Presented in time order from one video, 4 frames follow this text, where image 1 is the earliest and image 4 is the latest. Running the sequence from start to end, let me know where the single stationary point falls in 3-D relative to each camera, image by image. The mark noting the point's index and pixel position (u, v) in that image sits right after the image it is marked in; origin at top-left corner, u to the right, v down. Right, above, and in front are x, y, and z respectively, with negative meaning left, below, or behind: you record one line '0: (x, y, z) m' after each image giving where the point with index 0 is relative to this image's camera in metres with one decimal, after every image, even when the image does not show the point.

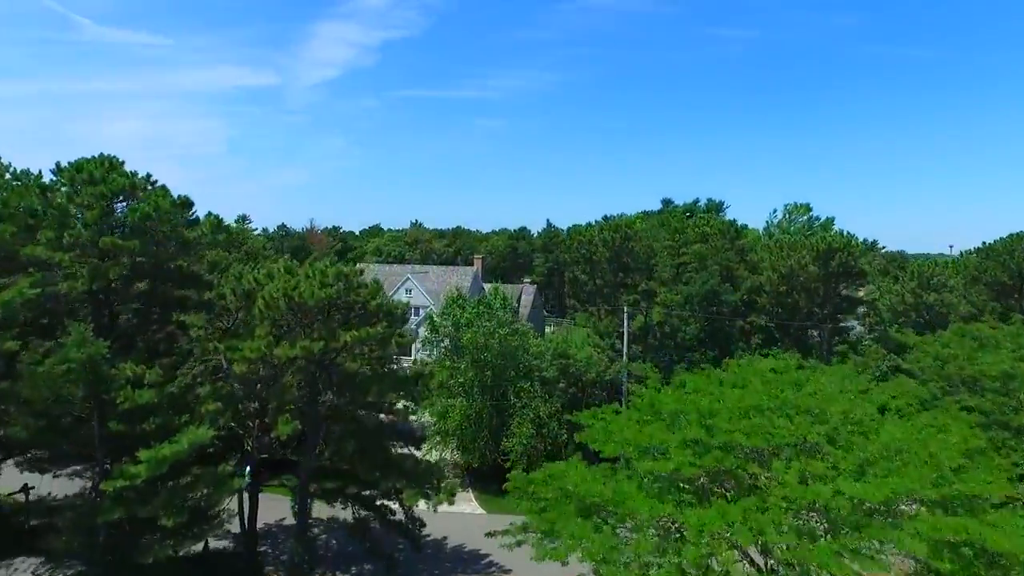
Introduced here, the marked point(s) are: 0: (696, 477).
0: (+3.2, -3.3, +11.4) m
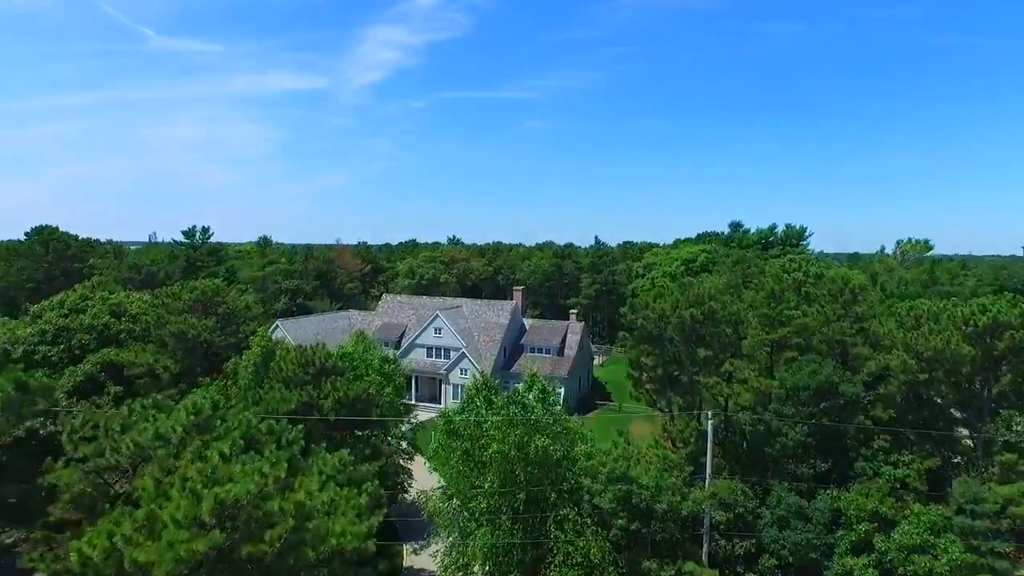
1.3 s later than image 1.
0: (+3.4, -6.0, +4.6) m
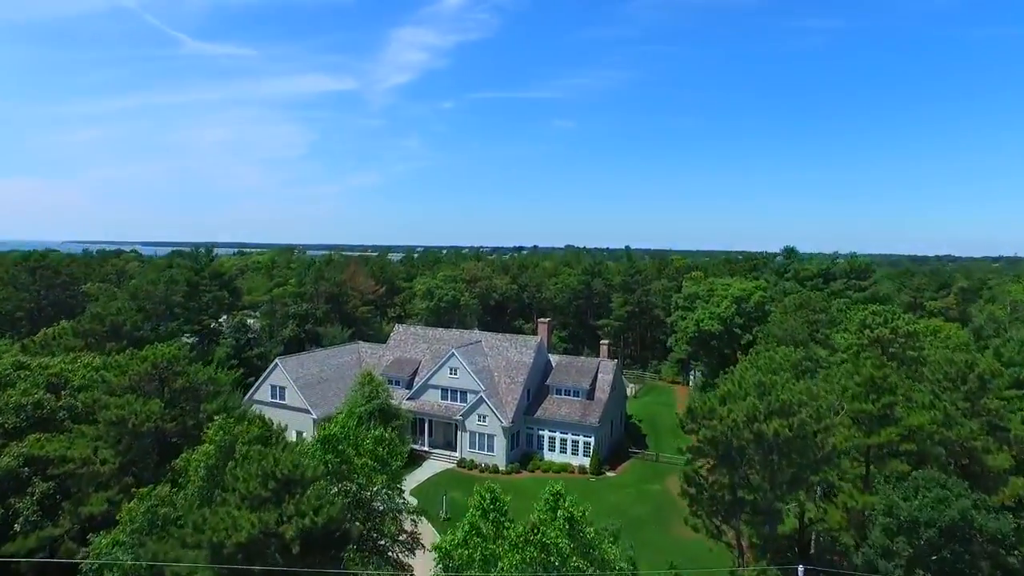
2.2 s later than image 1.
0: (+3.2, -8.2, -0.4) m
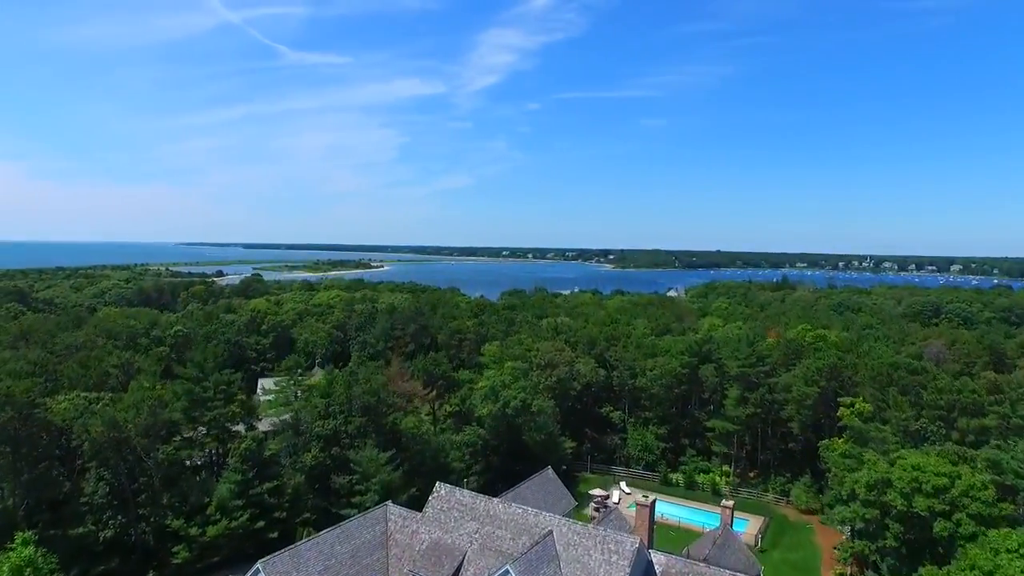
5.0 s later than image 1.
0: (+1.2, -15.9, -14.5) m
